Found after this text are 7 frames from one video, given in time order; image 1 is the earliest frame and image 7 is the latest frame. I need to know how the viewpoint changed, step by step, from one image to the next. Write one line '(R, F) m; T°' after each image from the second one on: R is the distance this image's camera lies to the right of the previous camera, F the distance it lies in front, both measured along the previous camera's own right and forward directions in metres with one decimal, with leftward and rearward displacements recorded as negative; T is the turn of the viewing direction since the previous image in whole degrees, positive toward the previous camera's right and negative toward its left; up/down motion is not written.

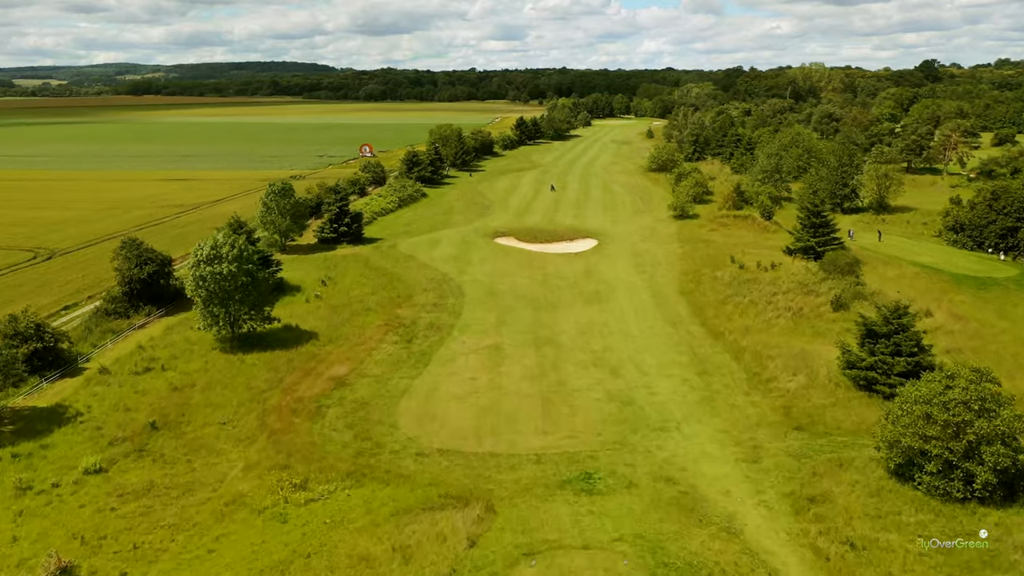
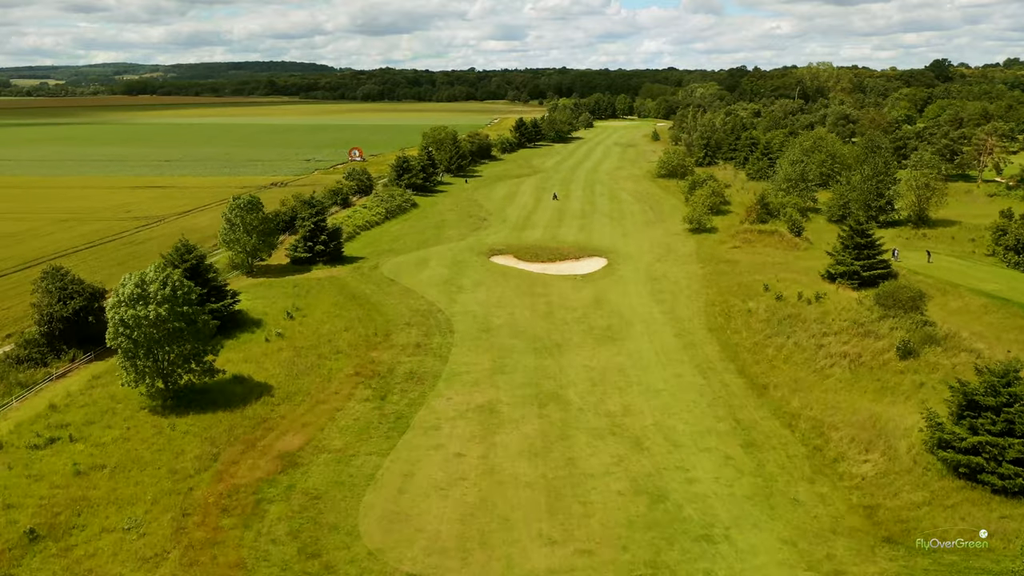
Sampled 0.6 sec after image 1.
(+0.1, +7.6) m; 0°
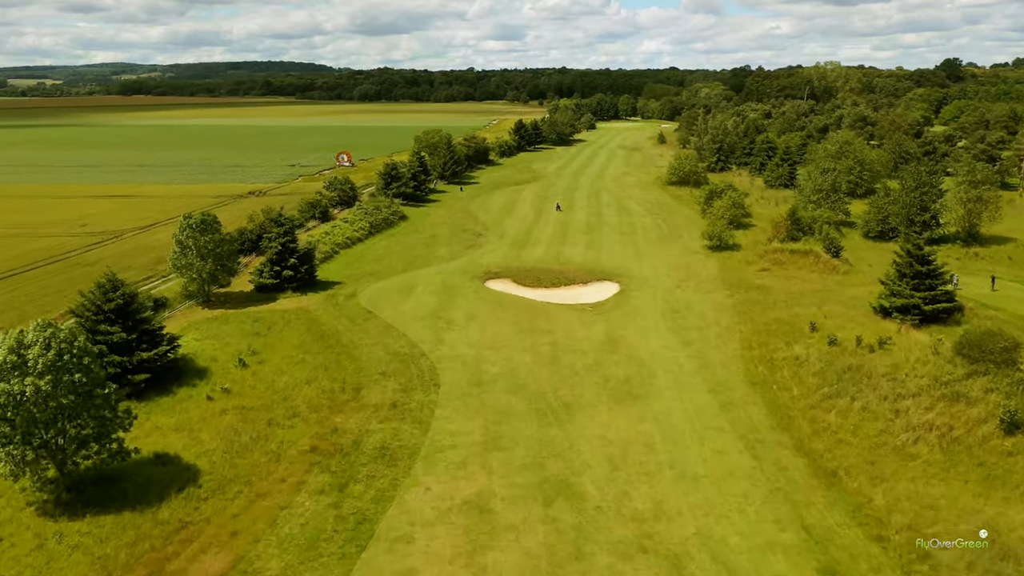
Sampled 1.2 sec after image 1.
(+0.1, +7.6) m; 0°
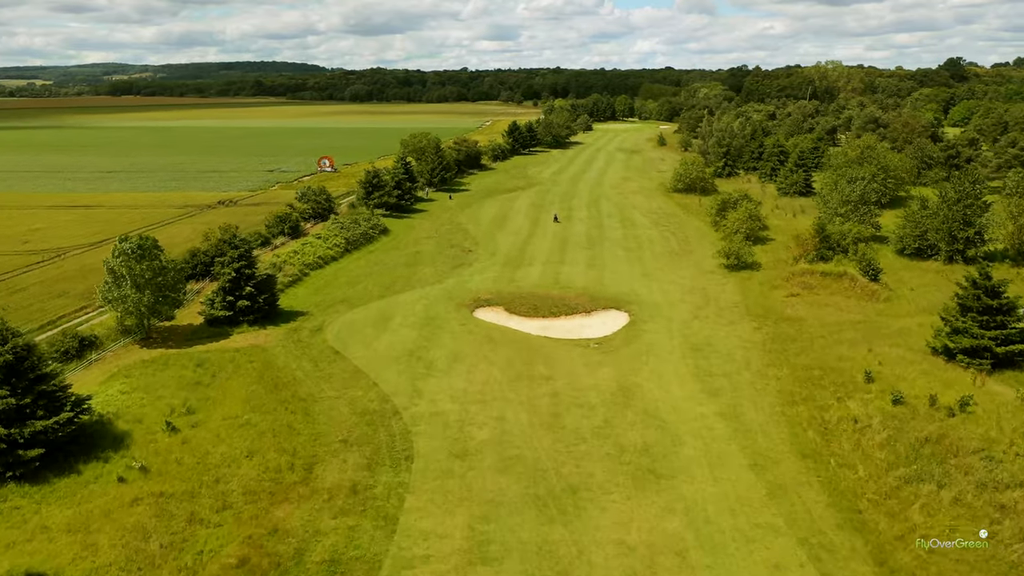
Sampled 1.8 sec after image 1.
(+0.1, +6.9) m; 0°
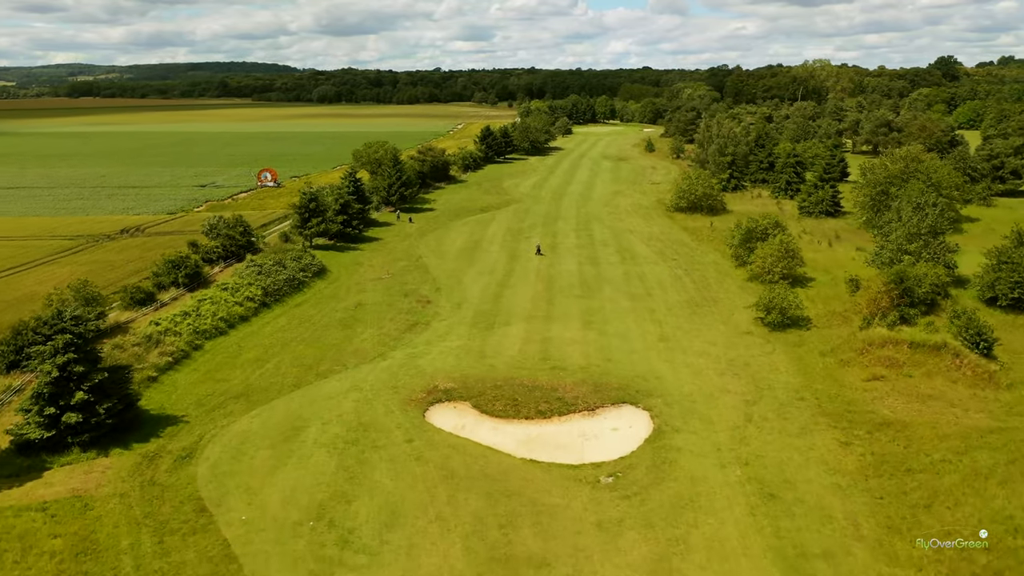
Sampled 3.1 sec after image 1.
(+0.3, +14.2) m; +2°
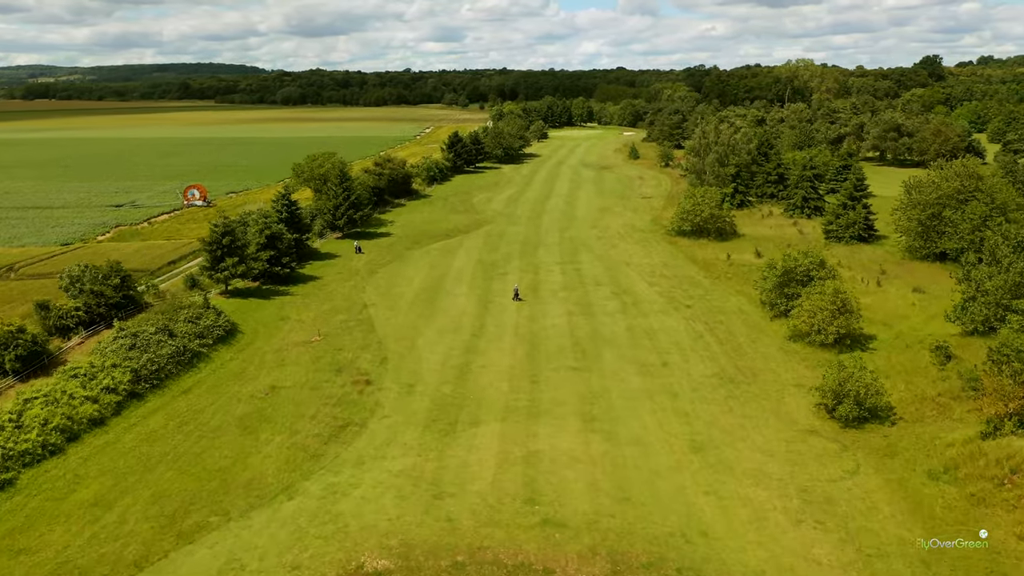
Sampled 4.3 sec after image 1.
(+0.2, +12.4) m; +2°
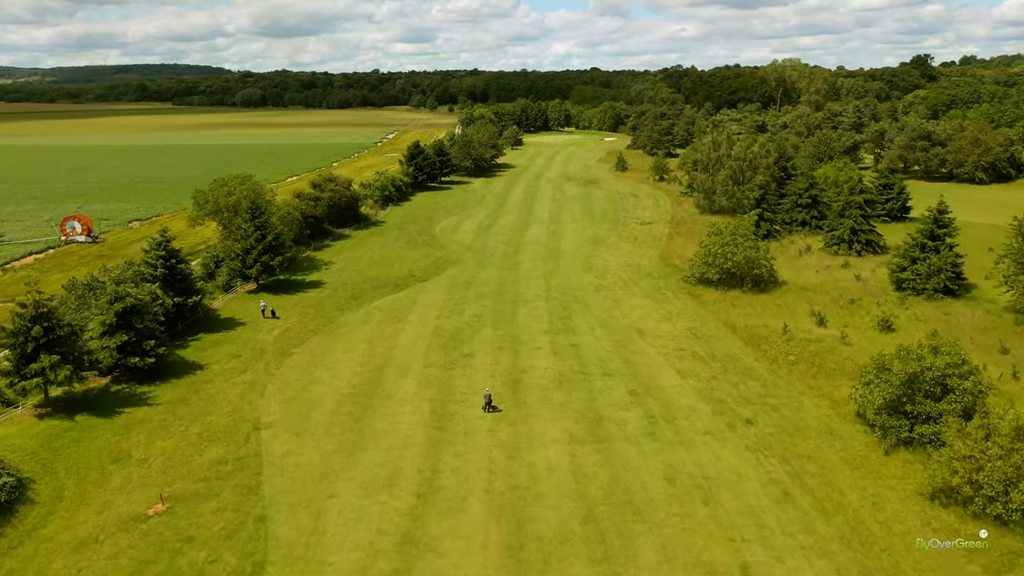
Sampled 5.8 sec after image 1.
(+0.2, +15.6) m; +2°
